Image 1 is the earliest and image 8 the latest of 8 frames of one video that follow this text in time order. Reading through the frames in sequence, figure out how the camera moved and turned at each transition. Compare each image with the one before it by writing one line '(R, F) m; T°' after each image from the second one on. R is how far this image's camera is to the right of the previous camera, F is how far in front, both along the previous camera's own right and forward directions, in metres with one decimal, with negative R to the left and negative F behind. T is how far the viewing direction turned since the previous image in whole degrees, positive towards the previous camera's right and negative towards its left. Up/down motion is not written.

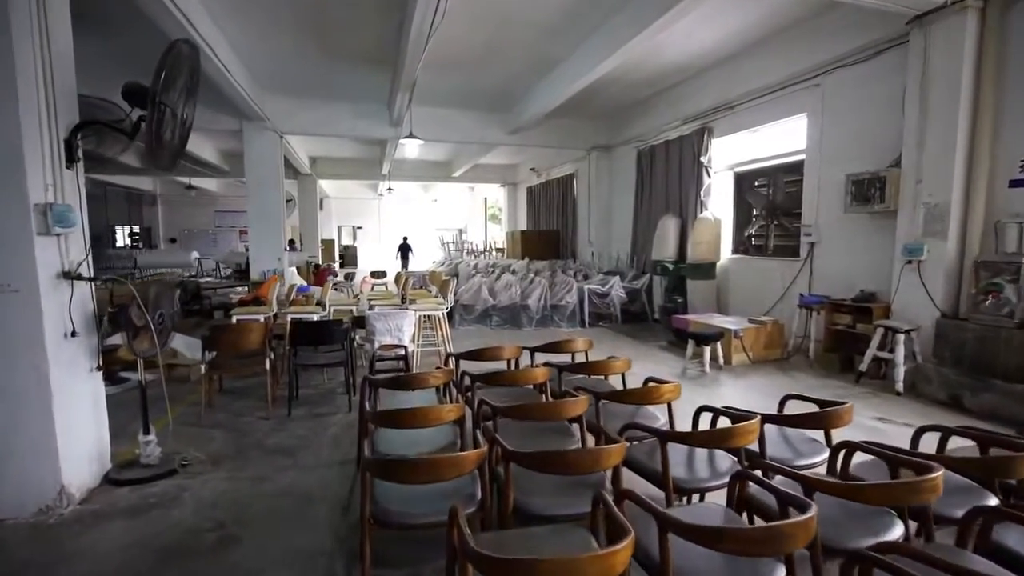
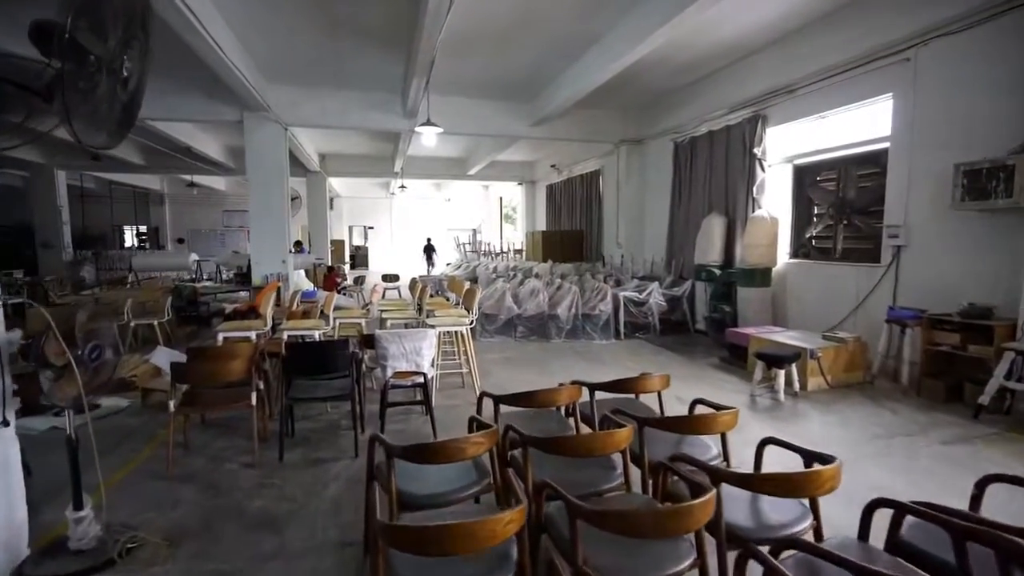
(-0.2, +0.7) m; -1°
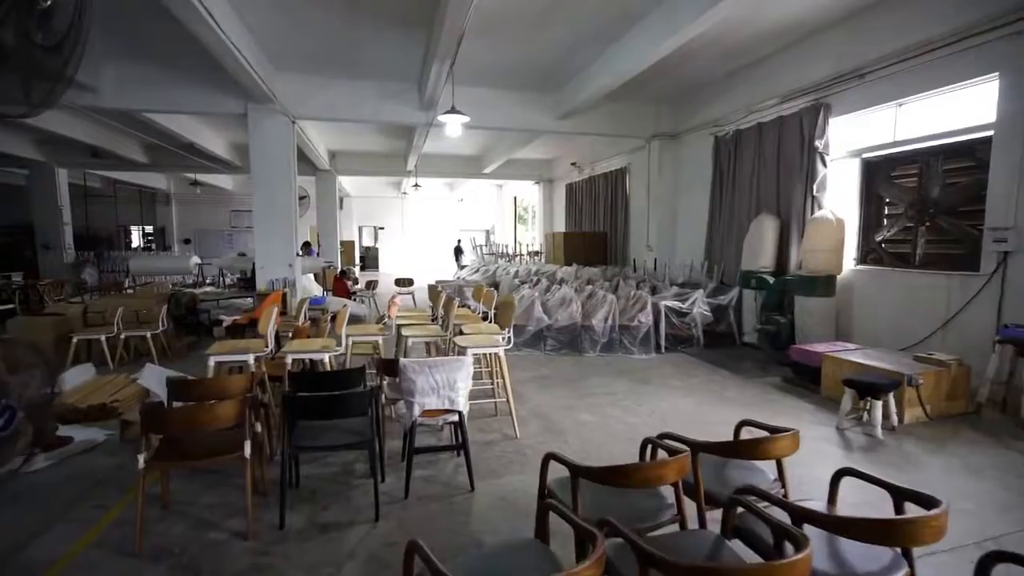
(-0.2, +0.6) m; -1°
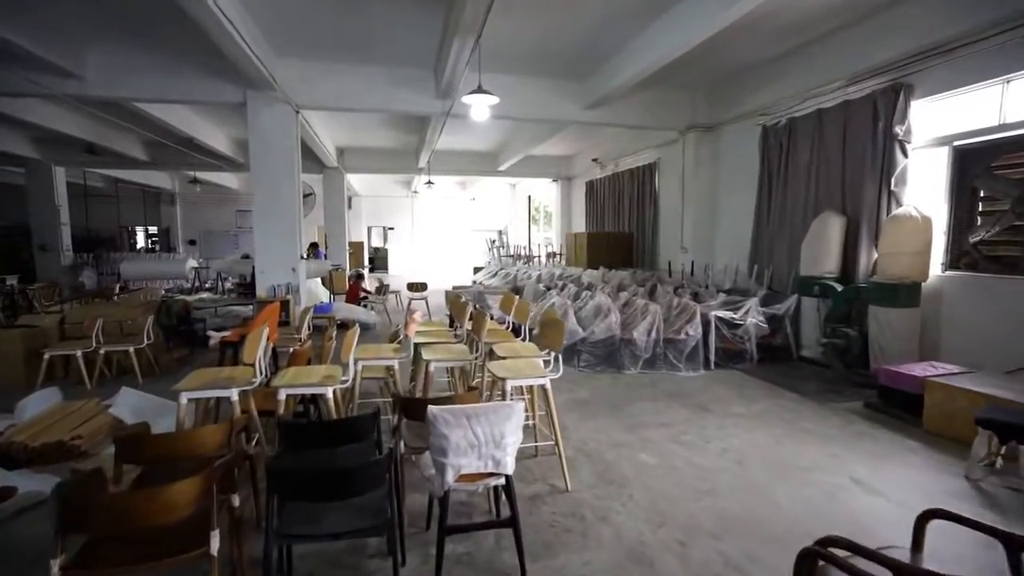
(-0.2, +0.6) m; -1°
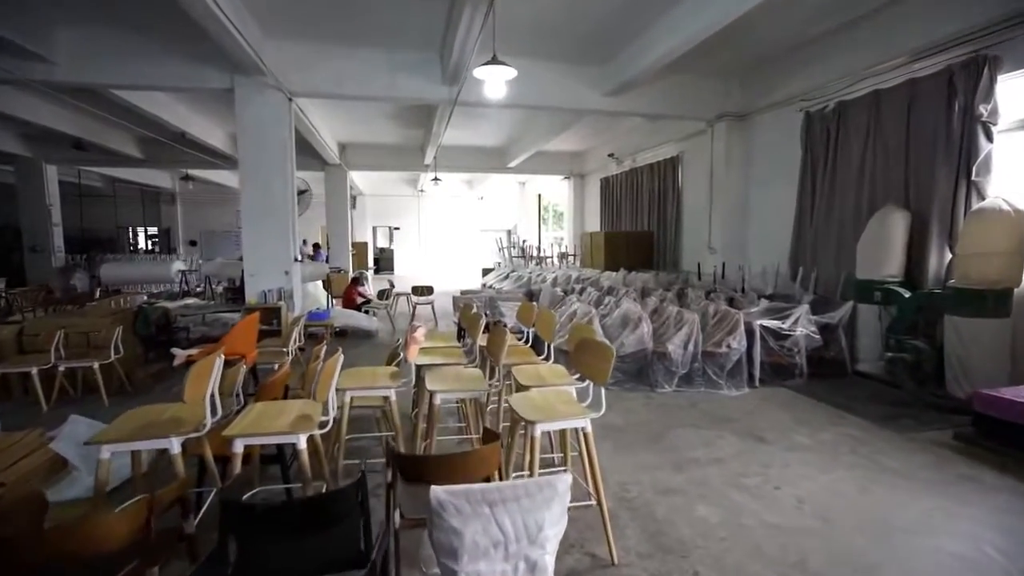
(-0.1, +0.6) m; -1°
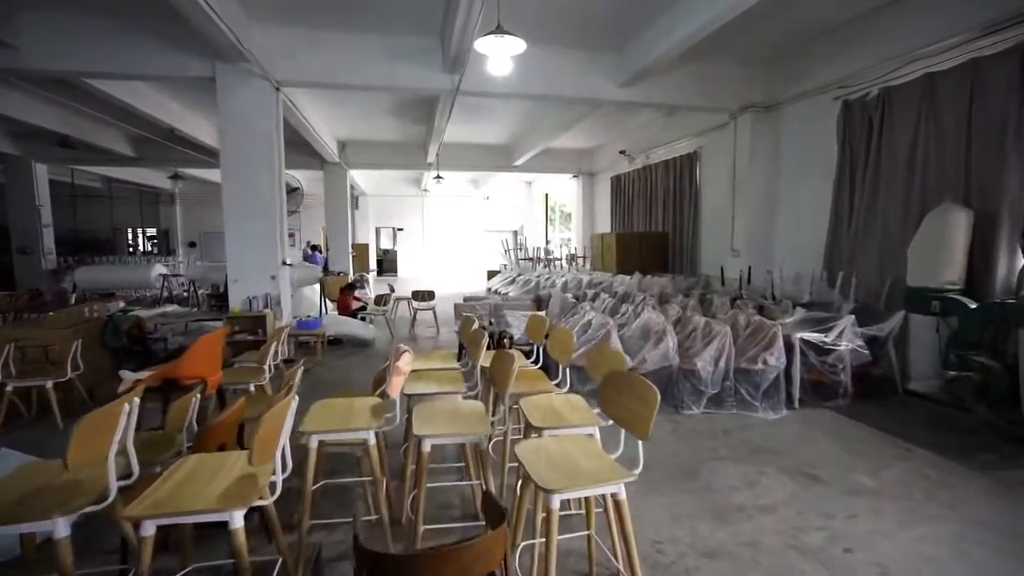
(0.0, +0.5) m; -1°
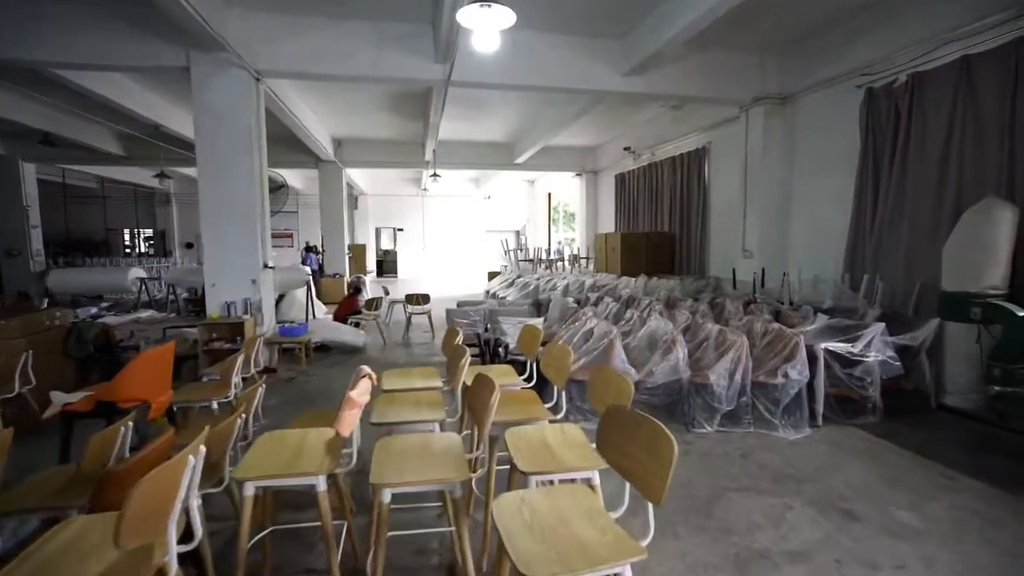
(+0.1, +0.3) m; 0°
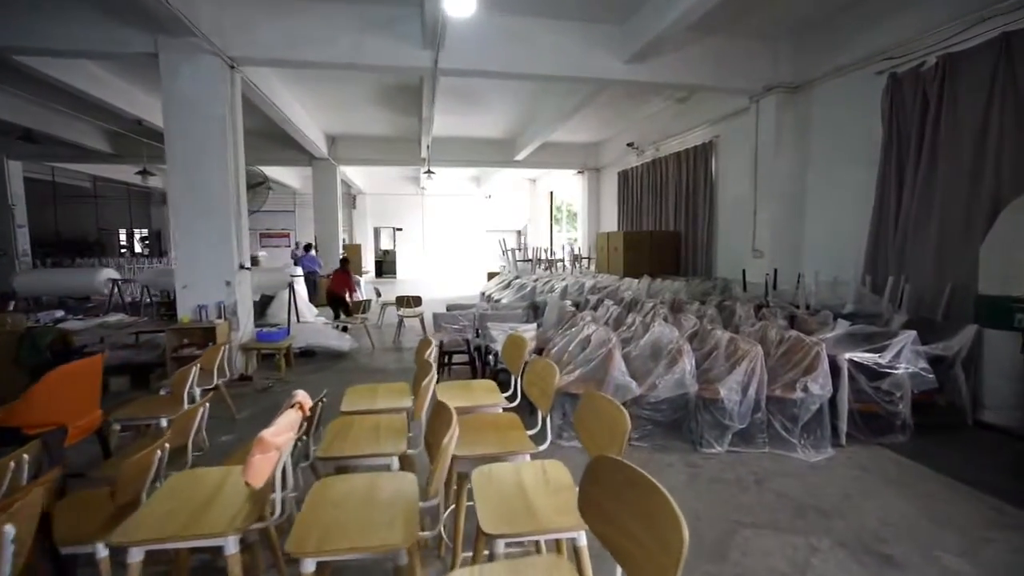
(+0.1, +0.3) m; 0°
